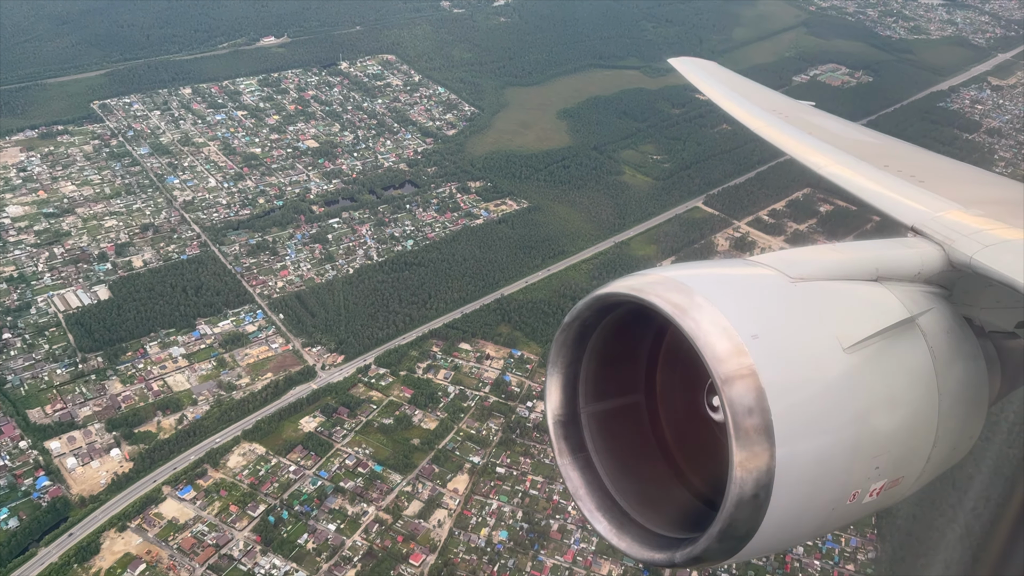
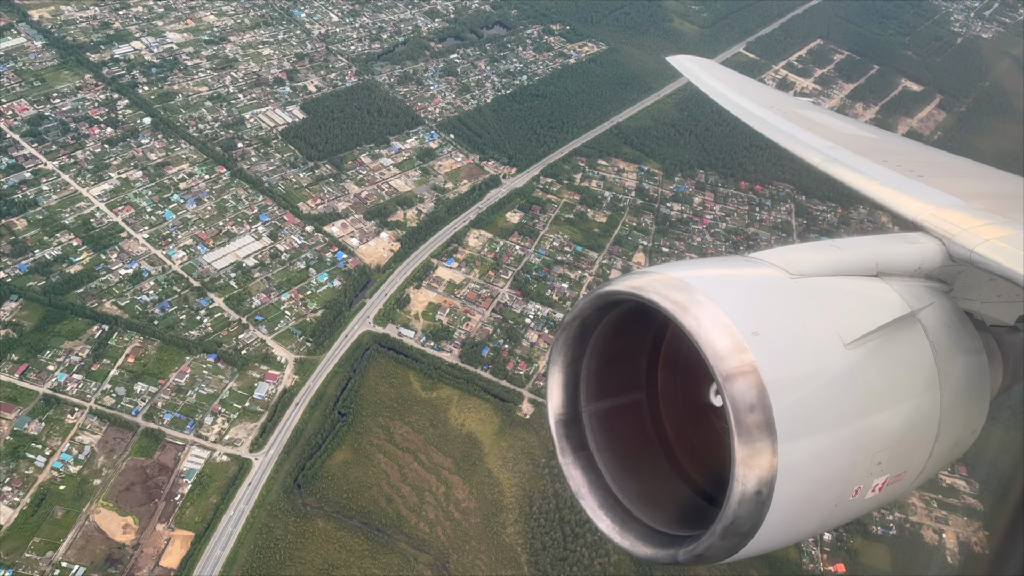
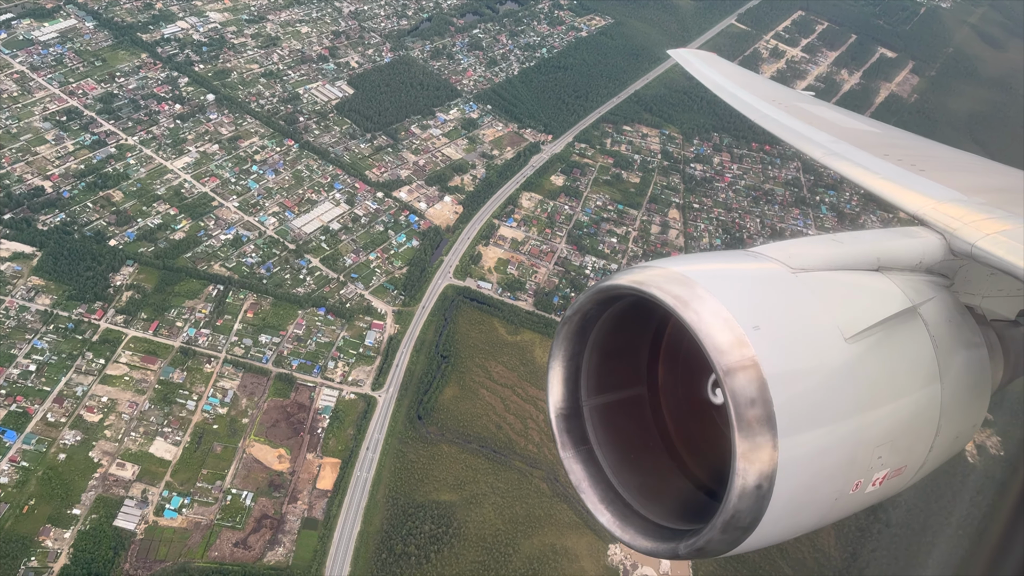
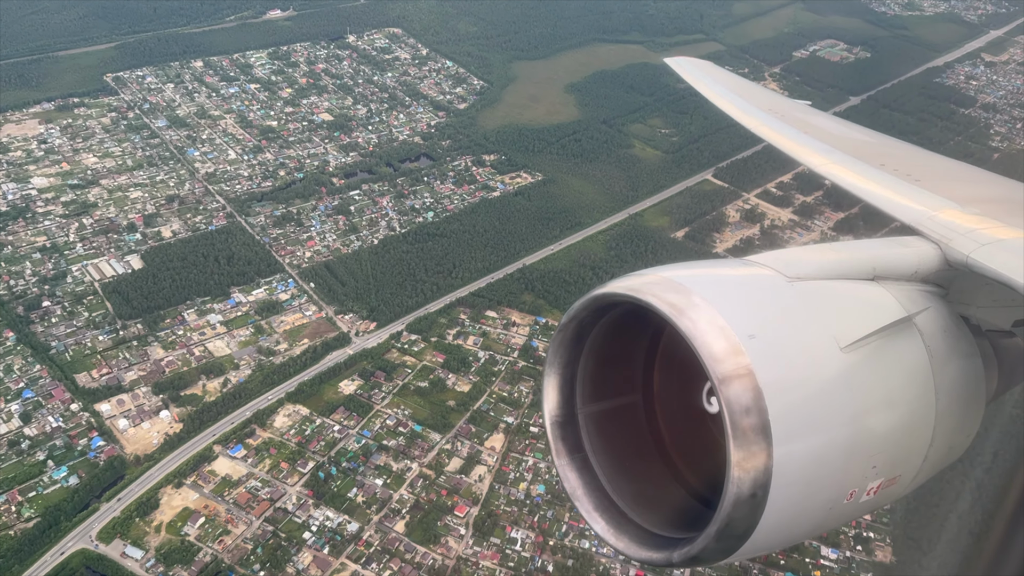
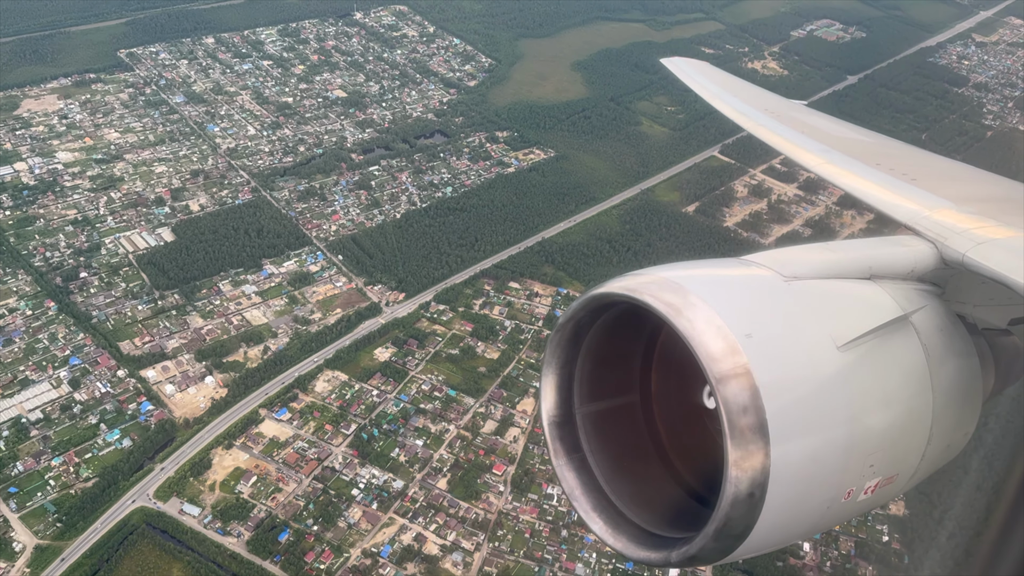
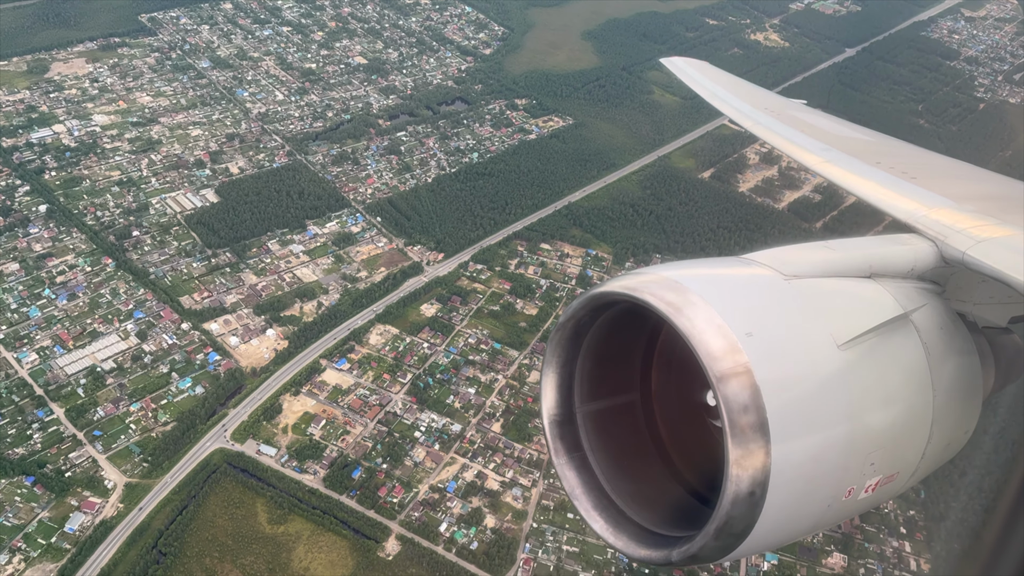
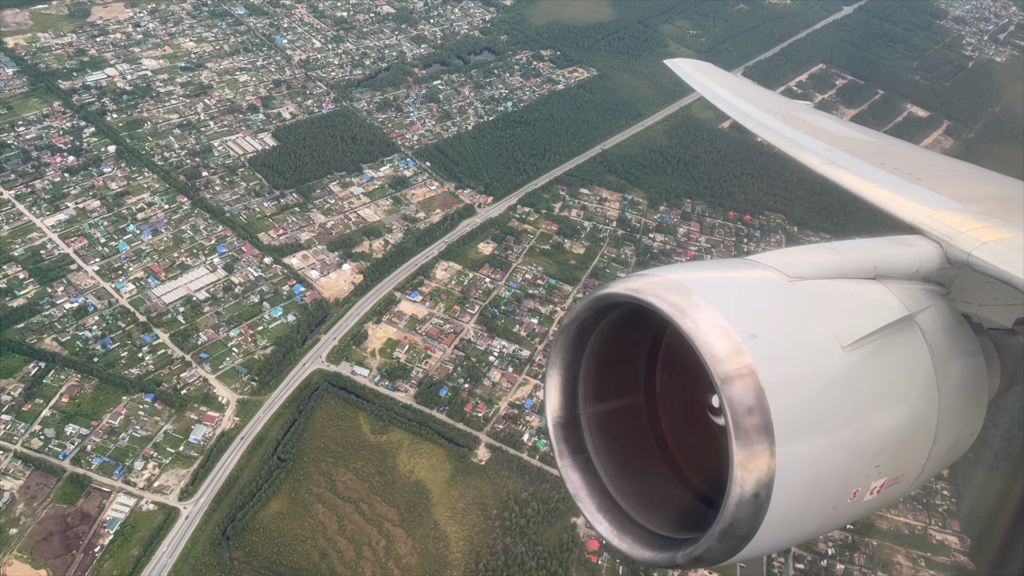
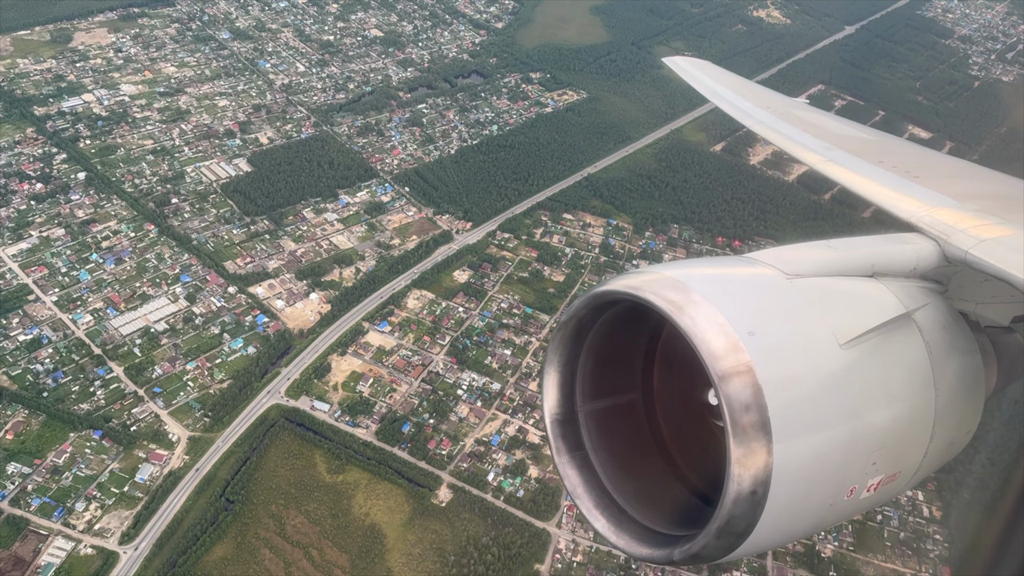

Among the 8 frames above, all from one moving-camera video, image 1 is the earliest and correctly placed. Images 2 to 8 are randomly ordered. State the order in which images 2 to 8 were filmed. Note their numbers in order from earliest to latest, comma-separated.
4, 5, 6, 8, 7, 2, 3
